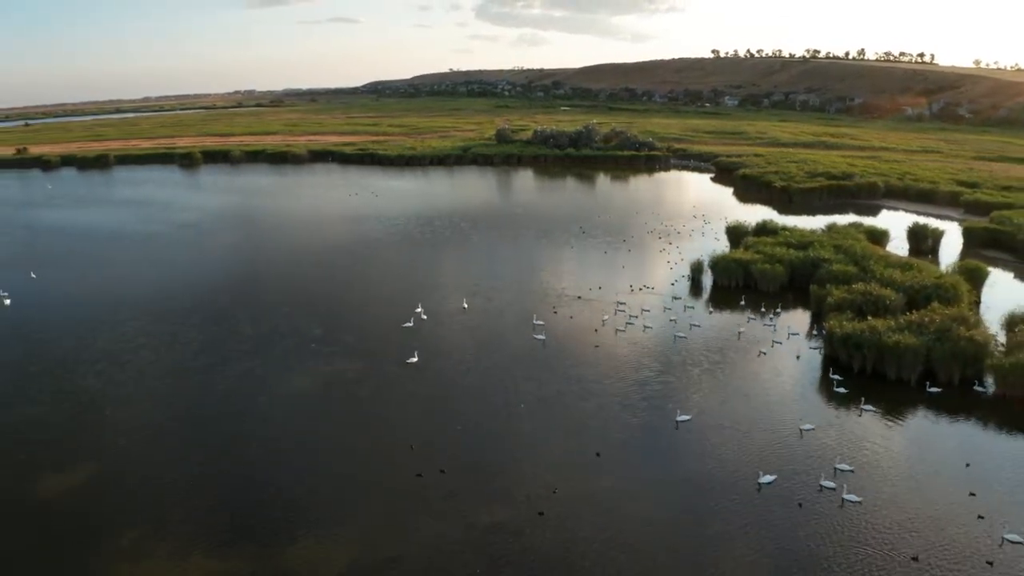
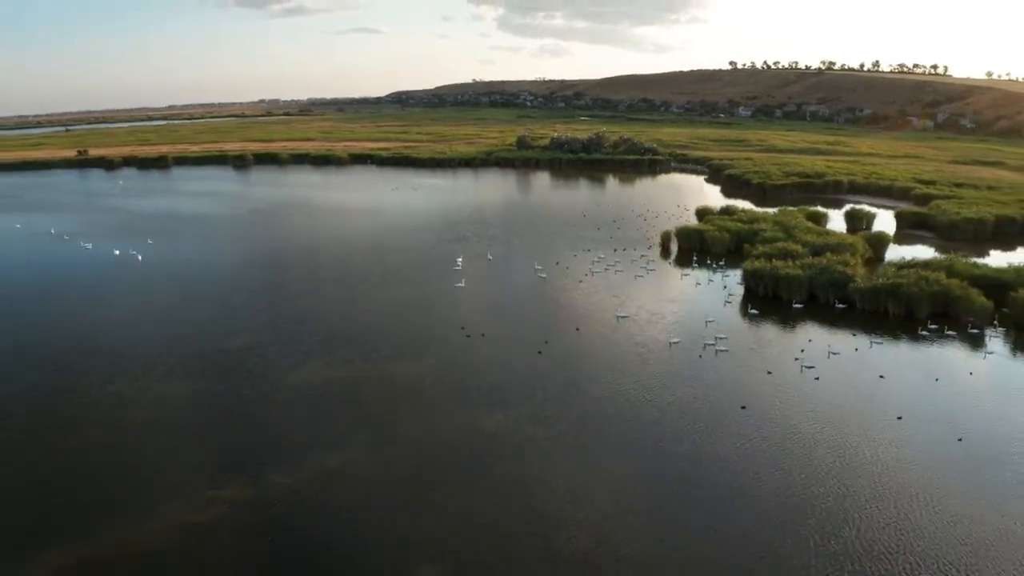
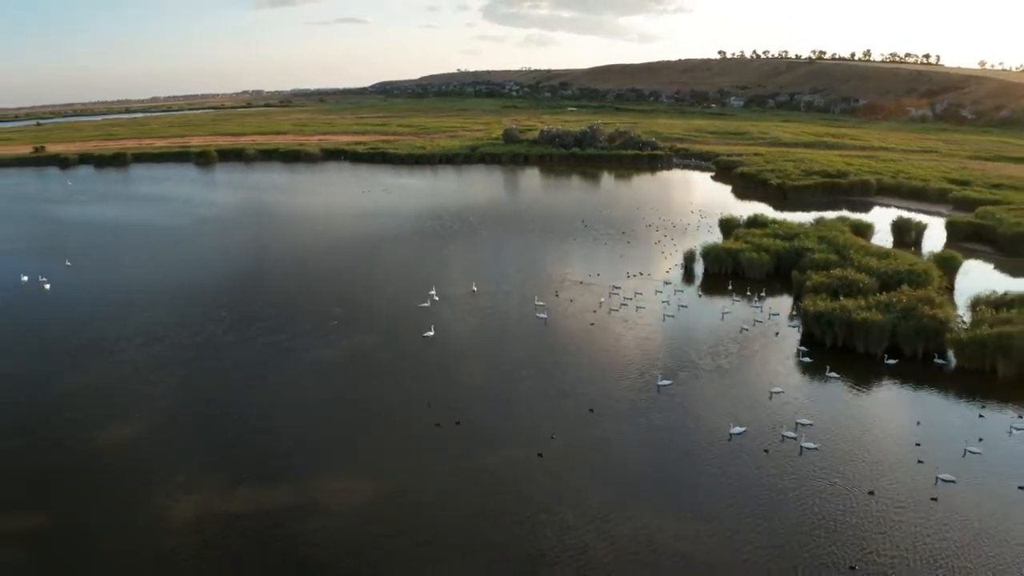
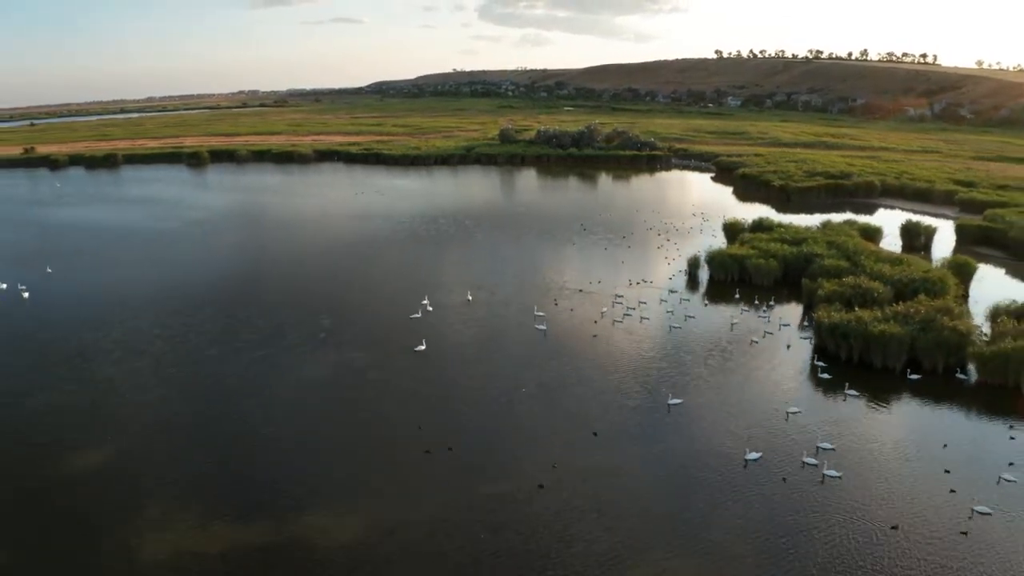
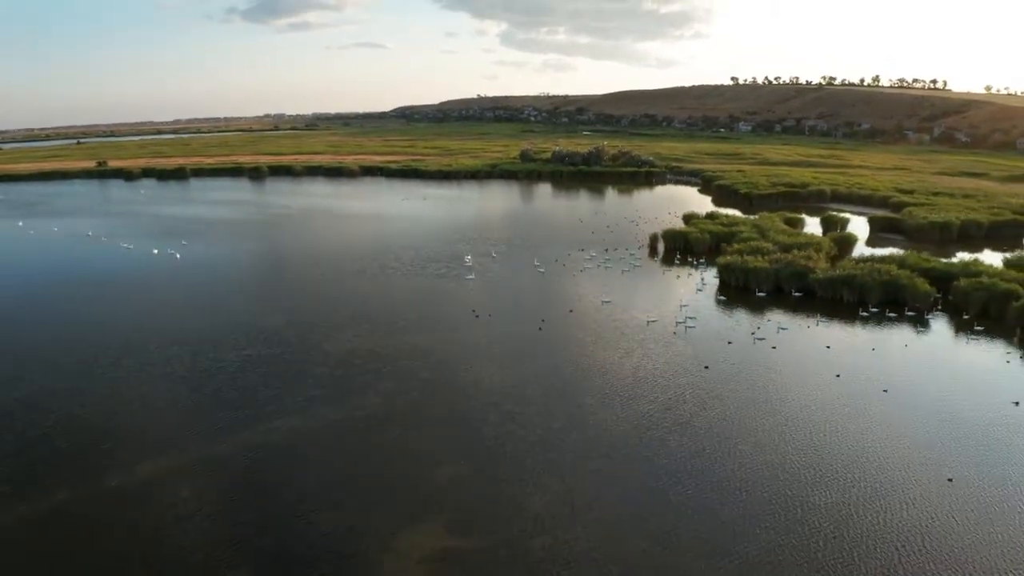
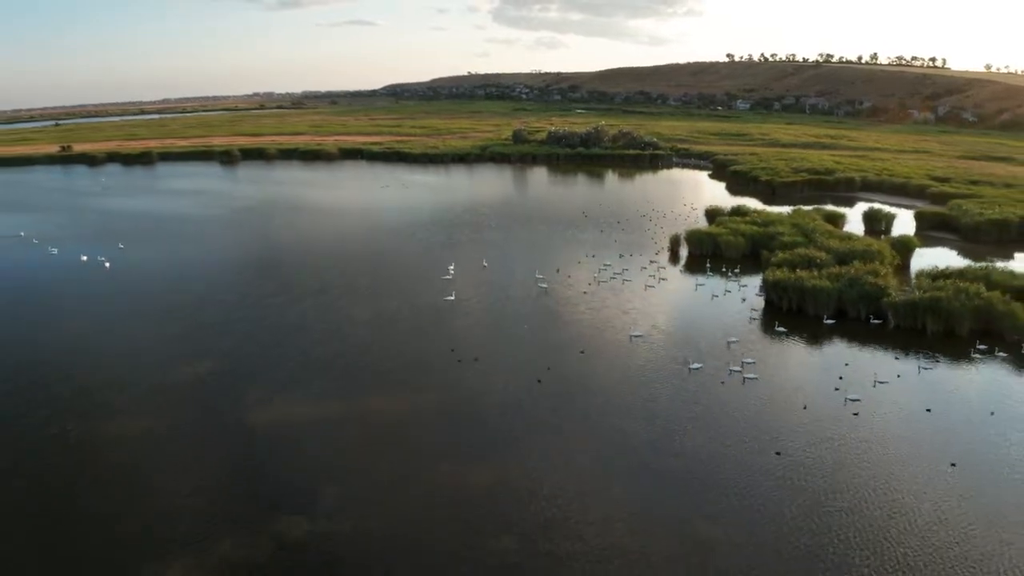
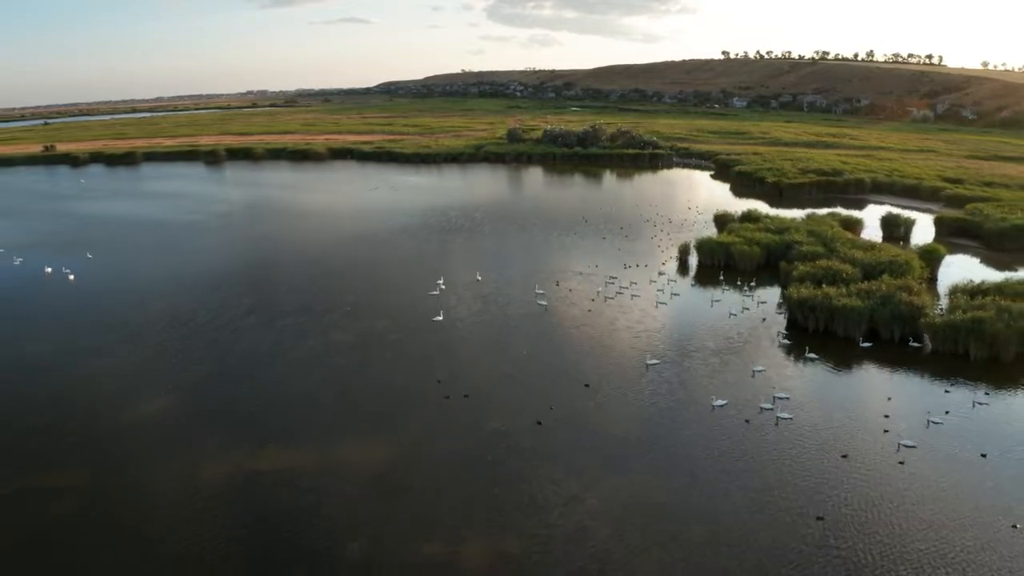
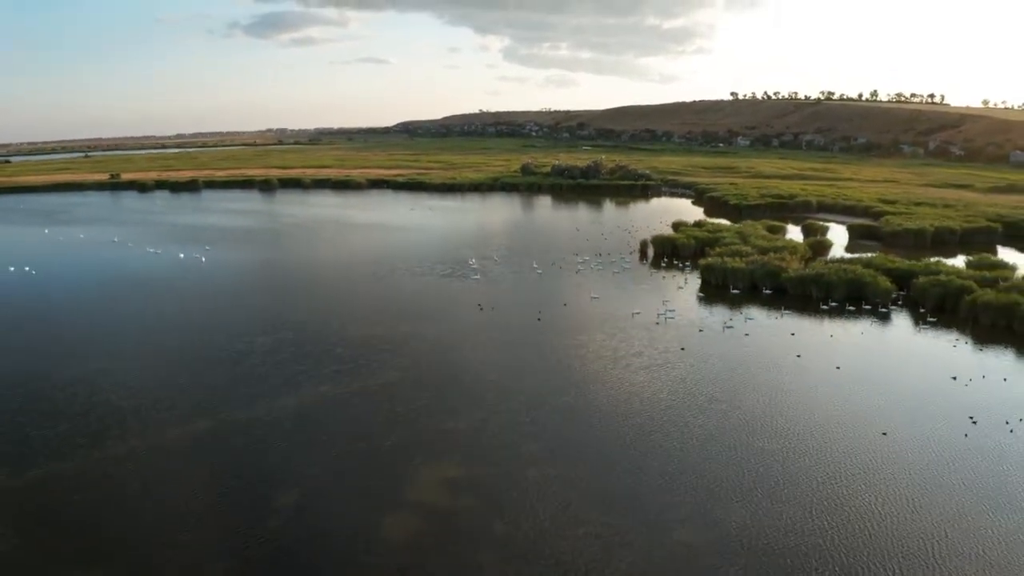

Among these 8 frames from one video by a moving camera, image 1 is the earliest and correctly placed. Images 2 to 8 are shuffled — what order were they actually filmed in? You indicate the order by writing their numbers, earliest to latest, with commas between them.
4, 3, 7, 6, 2, 5, 8
